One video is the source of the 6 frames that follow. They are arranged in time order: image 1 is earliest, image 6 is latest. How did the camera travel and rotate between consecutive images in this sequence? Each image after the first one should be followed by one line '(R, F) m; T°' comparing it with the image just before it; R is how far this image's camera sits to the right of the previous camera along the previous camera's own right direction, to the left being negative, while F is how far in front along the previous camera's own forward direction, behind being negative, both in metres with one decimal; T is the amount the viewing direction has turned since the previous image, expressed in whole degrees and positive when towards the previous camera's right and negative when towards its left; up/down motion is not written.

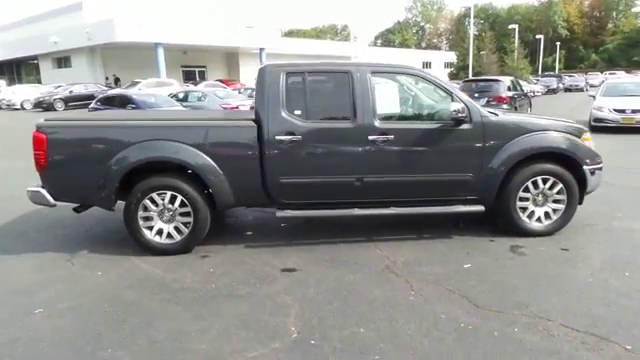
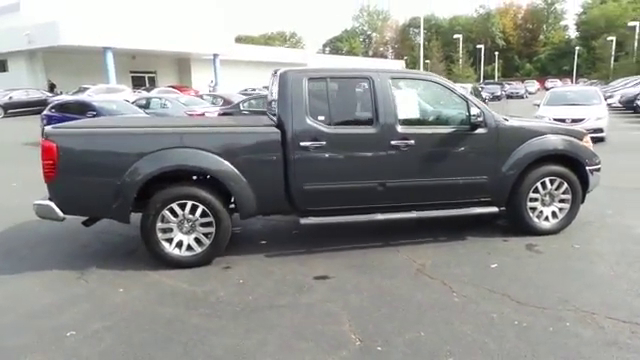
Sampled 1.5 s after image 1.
(-0.8, +0.1) m; +7°
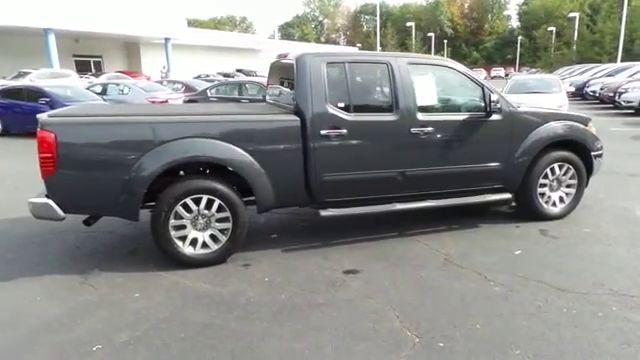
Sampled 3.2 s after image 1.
(-0.7, +0.2) m; +6°
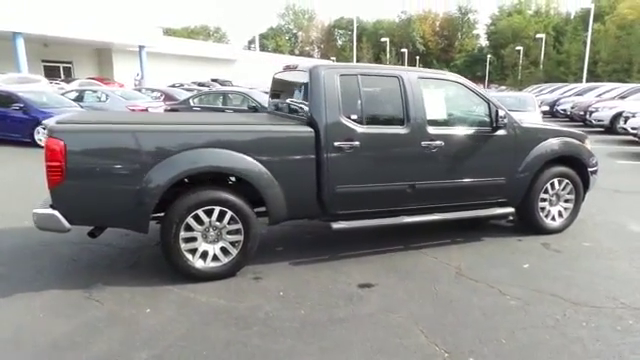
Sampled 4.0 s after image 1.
(-0.4, +0.1) m; +4°
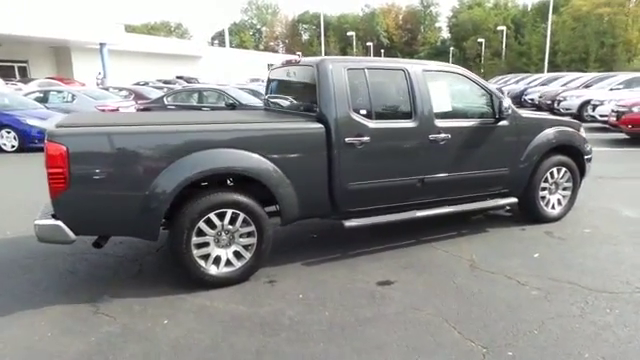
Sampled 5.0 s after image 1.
(-0.4, +0.1) m; +4°
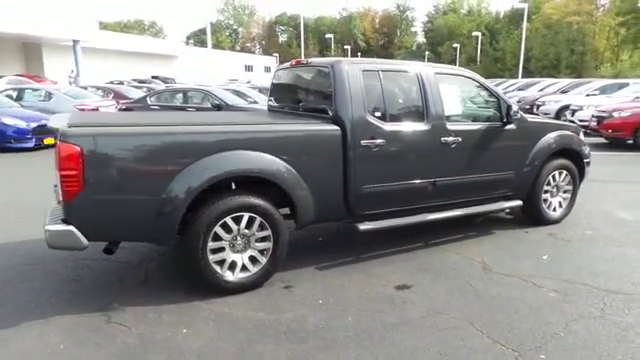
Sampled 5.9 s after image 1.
(-0.4, +0.1) m; +3°
